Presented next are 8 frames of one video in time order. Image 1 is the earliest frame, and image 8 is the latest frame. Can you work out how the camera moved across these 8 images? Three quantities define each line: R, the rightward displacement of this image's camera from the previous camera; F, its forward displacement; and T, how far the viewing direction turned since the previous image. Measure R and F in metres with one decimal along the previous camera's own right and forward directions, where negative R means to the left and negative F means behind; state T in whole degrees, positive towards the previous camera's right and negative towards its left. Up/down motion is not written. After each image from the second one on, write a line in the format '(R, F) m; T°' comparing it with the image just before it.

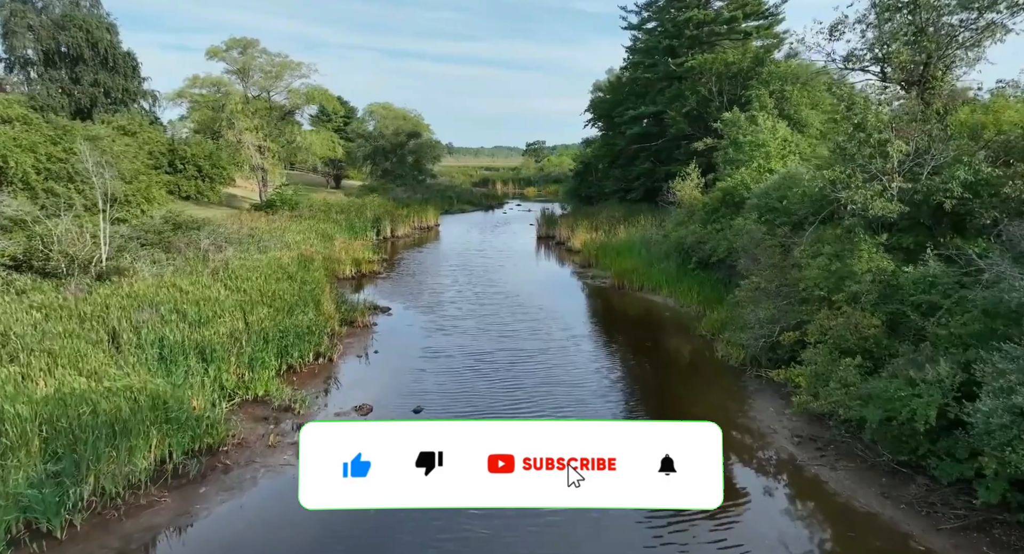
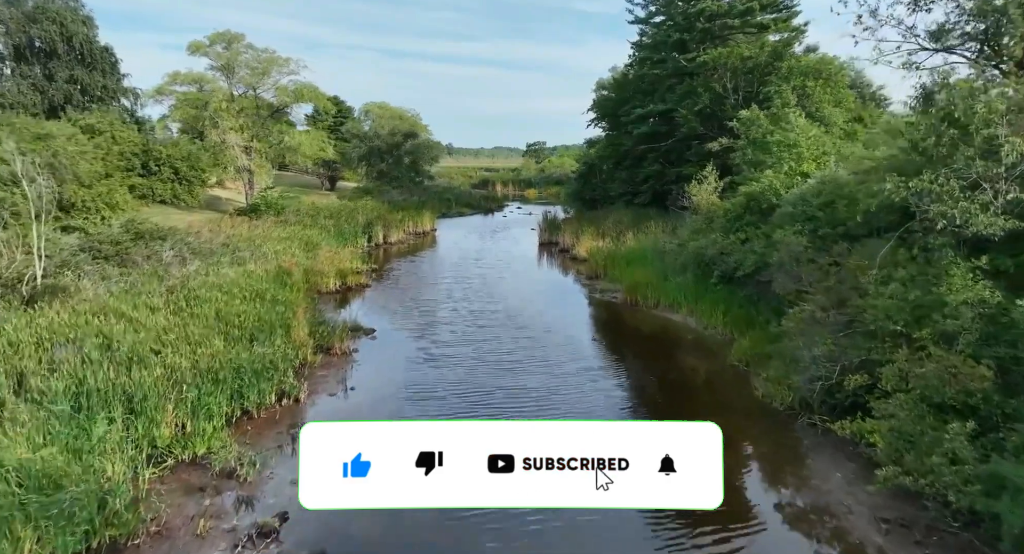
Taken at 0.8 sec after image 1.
(0.0, +1.6) m; 0°
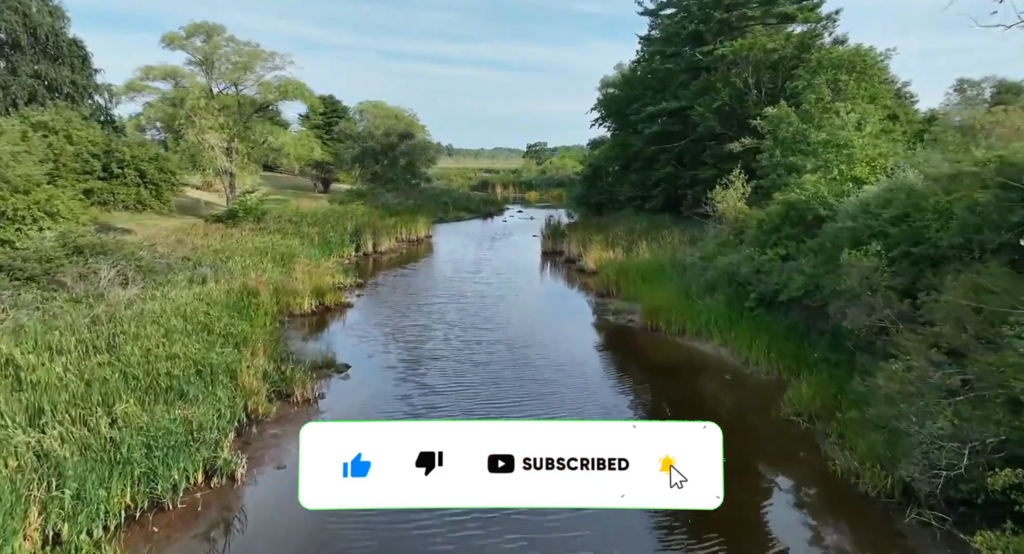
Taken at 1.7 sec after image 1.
(0.0, +2.0) m; 0°
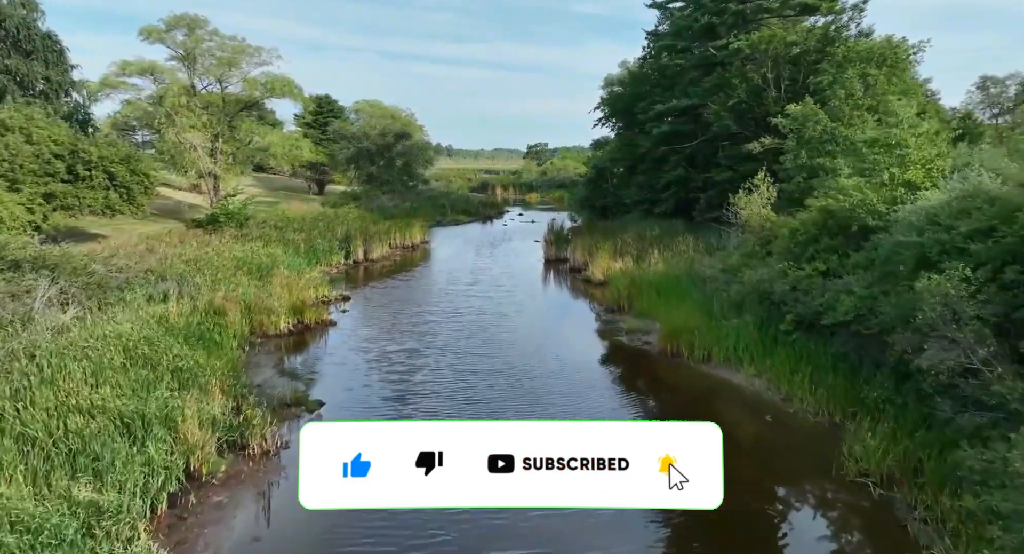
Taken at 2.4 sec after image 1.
(0.0, +1.5) m; 0°
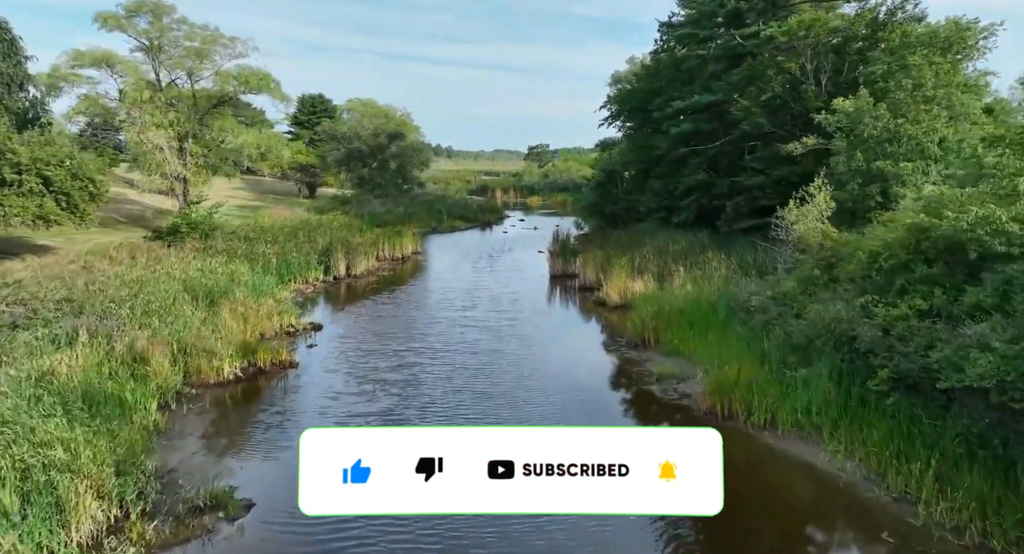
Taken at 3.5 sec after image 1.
(0.0, +2.5) m; 0°
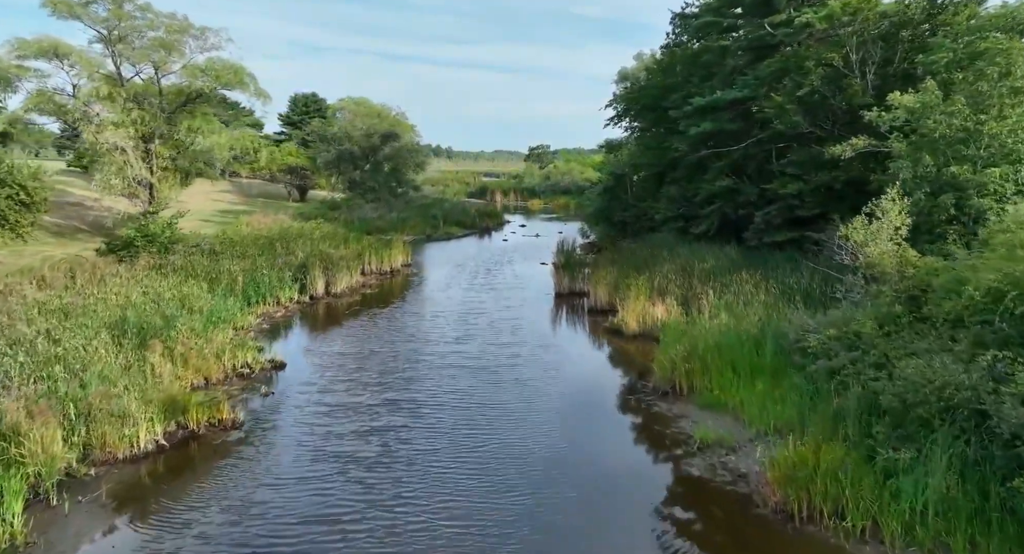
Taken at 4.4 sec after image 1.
(0.0, +2.2) m; 0°
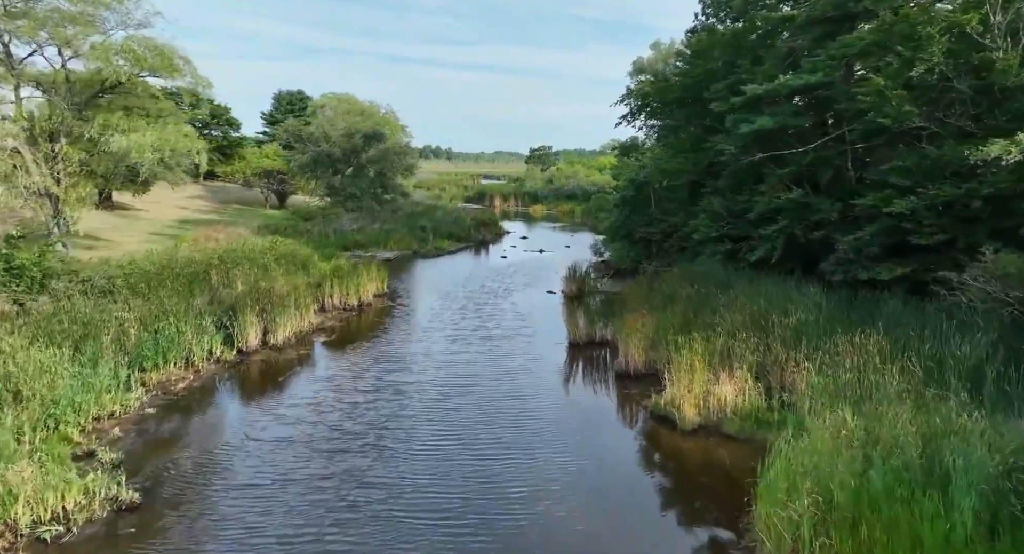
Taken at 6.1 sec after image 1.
(0.0, +4.5) m; 0°
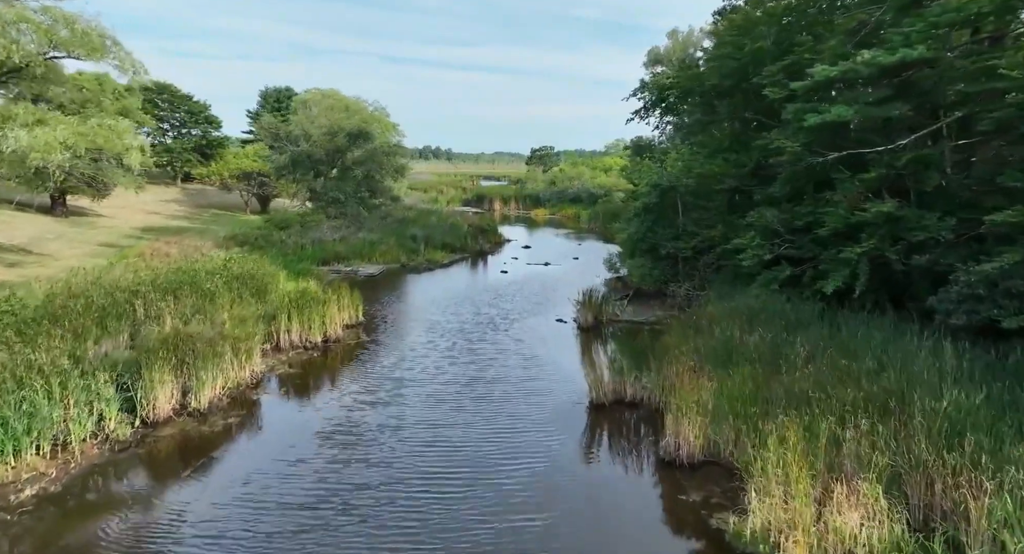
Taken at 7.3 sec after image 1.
(0.0, +3.4) m; 0°
